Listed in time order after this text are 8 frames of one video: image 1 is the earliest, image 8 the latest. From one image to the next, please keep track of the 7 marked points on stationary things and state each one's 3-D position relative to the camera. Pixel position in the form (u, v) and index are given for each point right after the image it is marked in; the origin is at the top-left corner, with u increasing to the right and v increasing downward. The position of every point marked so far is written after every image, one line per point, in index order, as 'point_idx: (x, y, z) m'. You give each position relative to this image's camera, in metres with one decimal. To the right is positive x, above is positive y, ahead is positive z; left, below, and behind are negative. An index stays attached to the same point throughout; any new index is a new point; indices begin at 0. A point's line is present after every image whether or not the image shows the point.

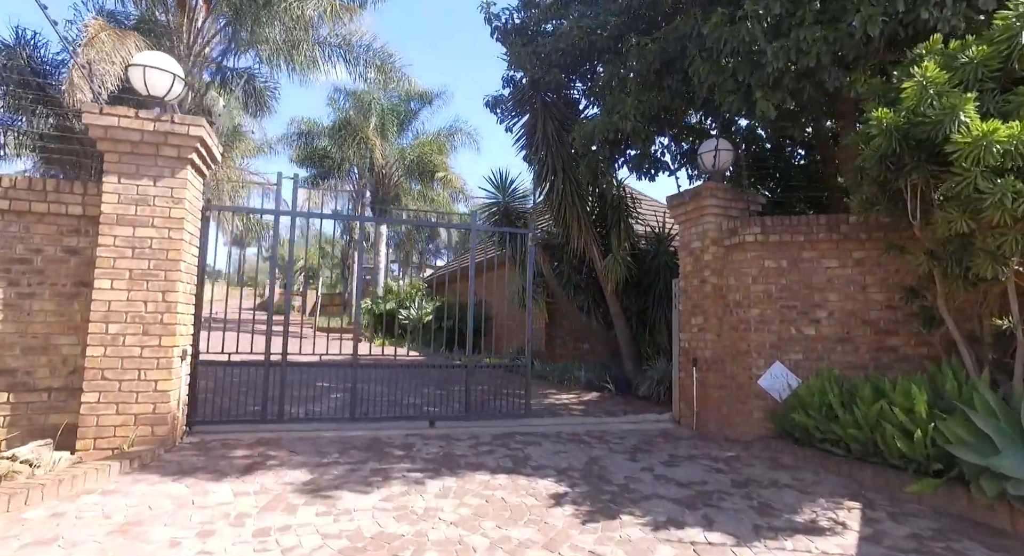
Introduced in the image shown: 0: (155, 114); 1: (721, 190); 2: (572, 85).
0: (-2.8, +1.3, +4.4) m
1: (+2.2, +1.0, +6.1) m
2: (+1.0, +3.3, +9.6) m
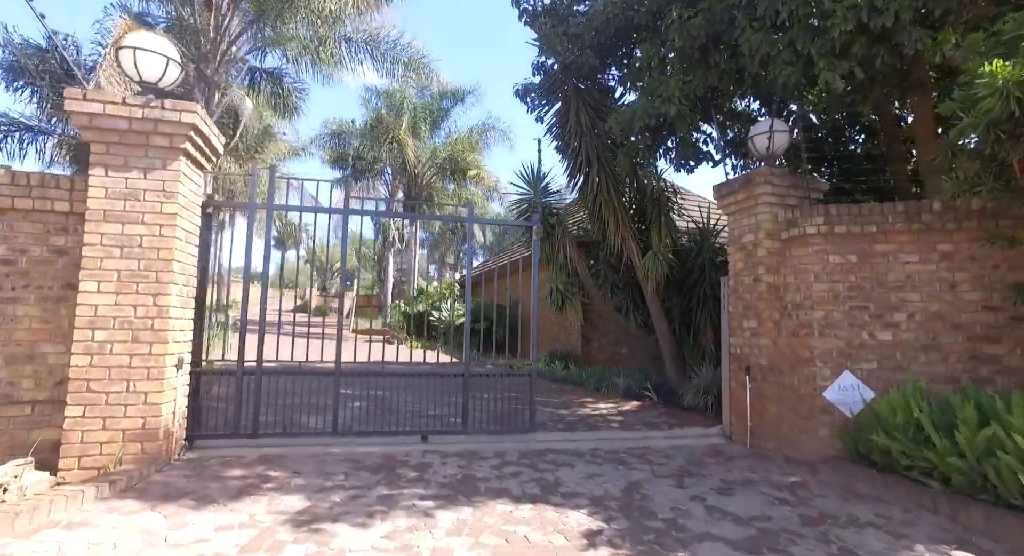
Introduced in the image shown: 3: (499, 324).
0: (-2.6, +1.3, +4.0) m
1: (+2.5, +1.0, +5.4) m
2: (+1.5, +3.3, +8.9) m
3: (-0.4, -1.4, +16.7) m
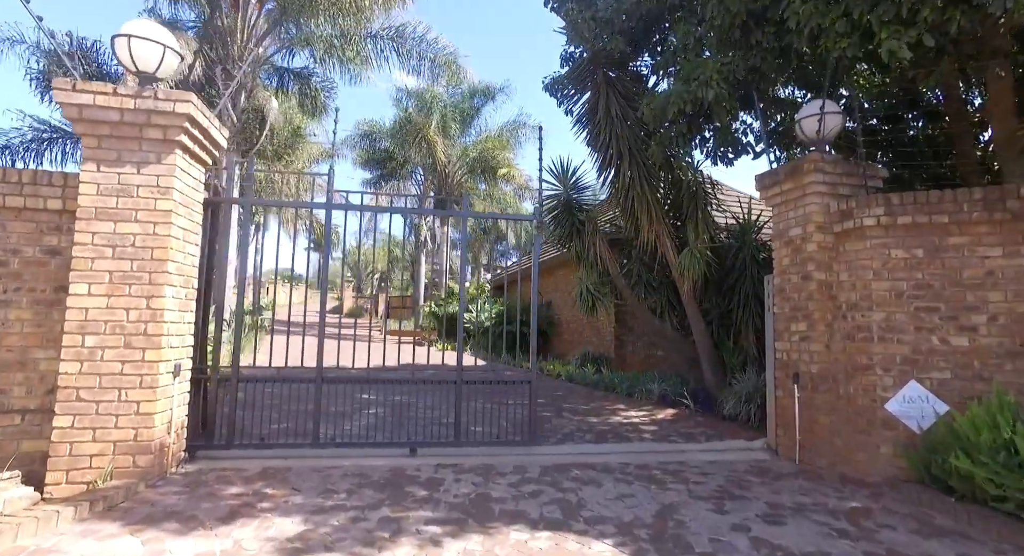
0: (-2.5, +1.3, +3.8) m
1: (+2.7, +1.0, +4.8) m
2: (+1.9, +3.3, +8.4) m
3: (+0.5, -1.4, +16.3) m
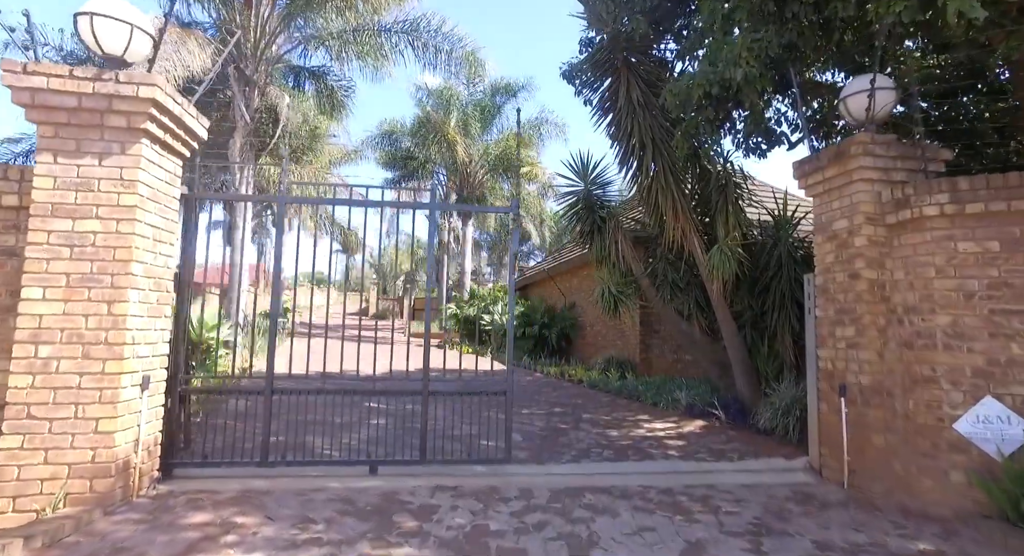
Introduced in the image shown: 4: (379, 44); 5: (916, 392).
0: (-2.5, +1.3, +3.4) m
1: (+2.7, +1.0, +4.2) m
2: (+2.1, +3.3, +7.8) m
3: (+1.1, -1.4, +15.8) m
4: (-3.0, +5.3, +12.9) m
5: (+2.8, -0.8, +3.9) m
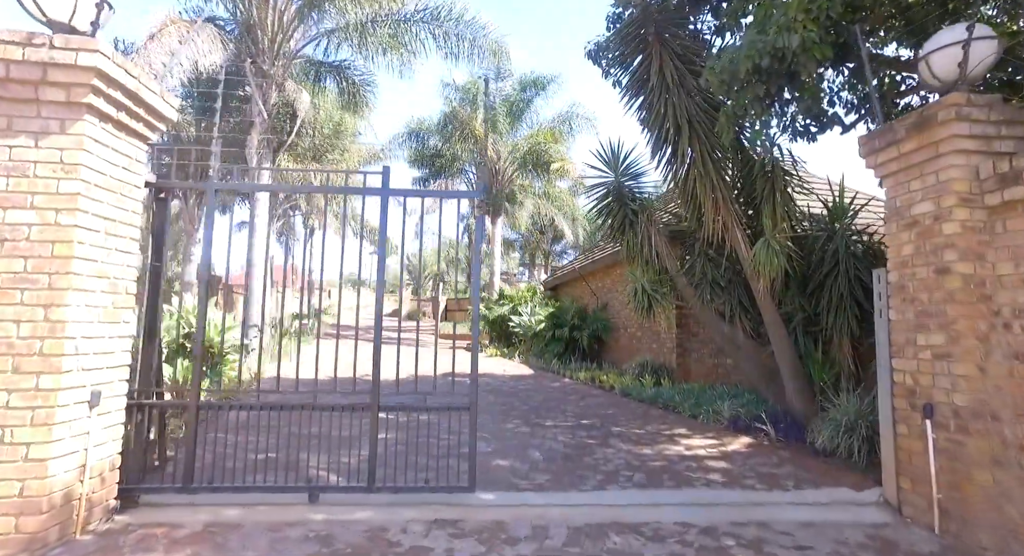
0: (-2.5, +1.3, +2.9) m
1: (+2.8, +1.0, +3.4) m
2: (+2.4, +3.3, +7.1) m
3: (+1.9, -1.4, +15.1) m
4: (-2.5, +5.3, +12.4) m
5: (+2.8, -0.8, +3.1) m
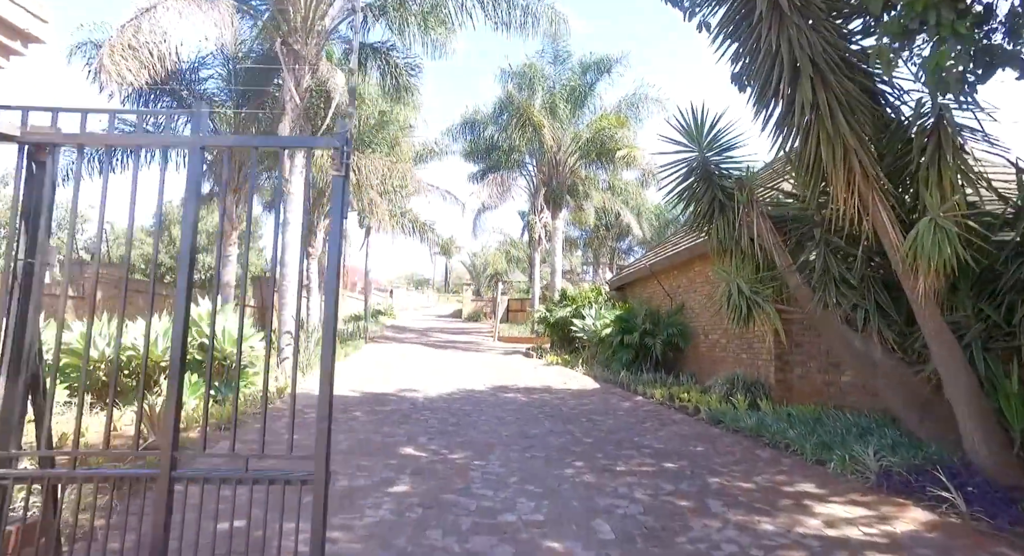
0: (-2.4, +1.2, +1.6) m
1: (+2.9, +1.1, +1.4) m
2: (+2.9, +3.3, +5.2) m
3: (+3.4, -1.4, +13.2) m
4: (-1.3, +5.3, +11.0) m
5: (+2.9, -0.7, +1.1) m
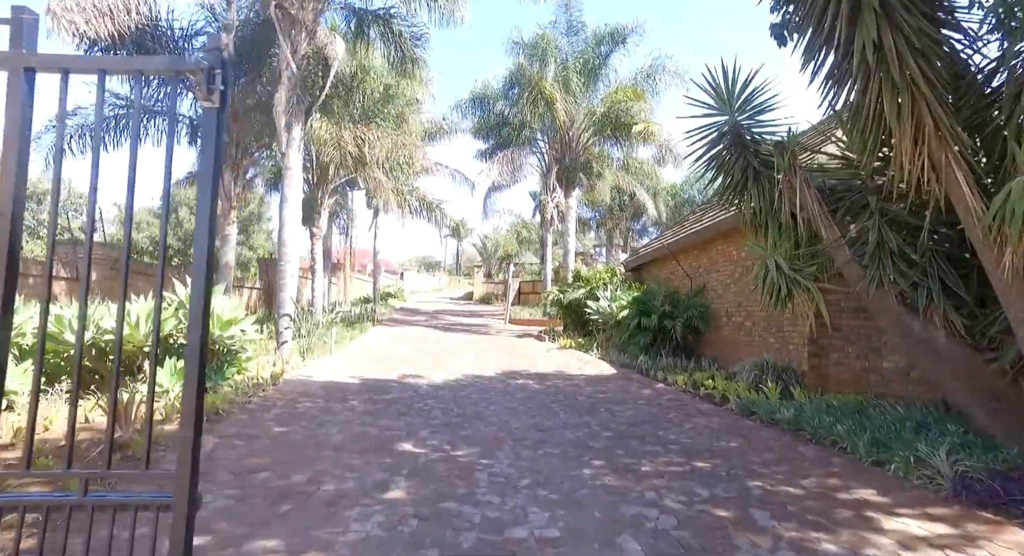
0: (-2.4, +1.3, +1.0) m
1: (+2.9, +1.2, +0.7) m
2: (+3.0, +3.5, +4.3) m
3: (+3.6, -0.9, +12.4) m
4: (-1.1, +5.7, +10.2) m
5: (+2.9, -0.6, +0.4) m
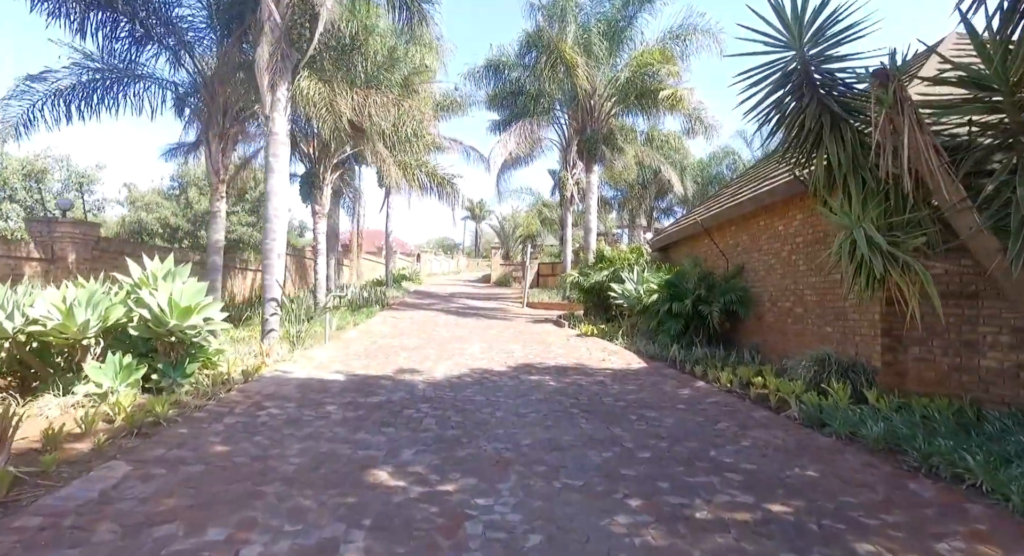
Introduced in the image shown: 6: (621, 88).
0: (-2.5, +1.4, -0.3) m
1: (+2.8, +1.2, -0.8) m
2: (+3.0, +3.7, +2.8) m
3: (+3.9, -0.5, +11.0) m
4: (-0.9, +6.0, +8.7) m
5: (+2.8, -0.6, -1.0) m
6: (+3.5, +6.2, +18.2) m
